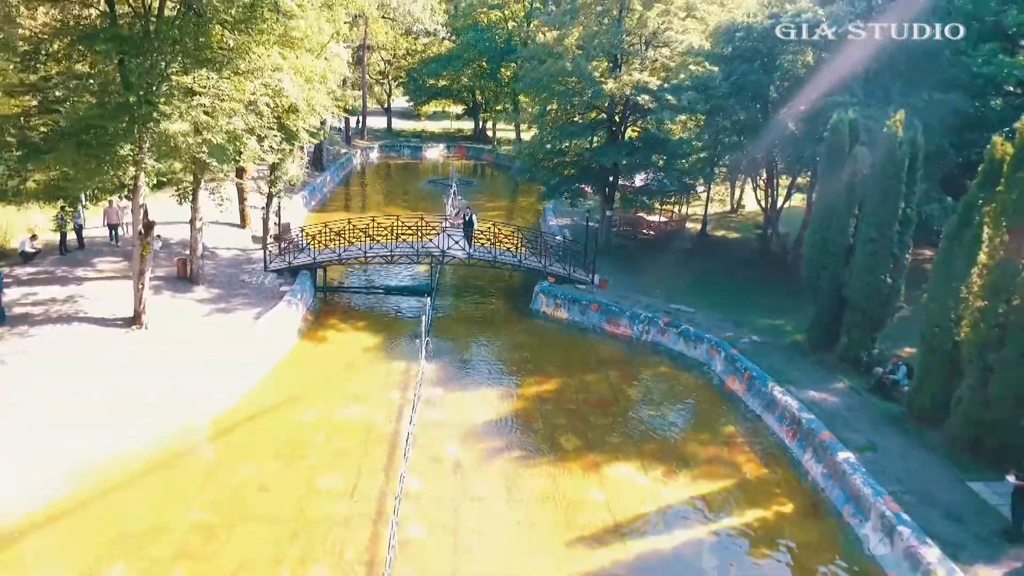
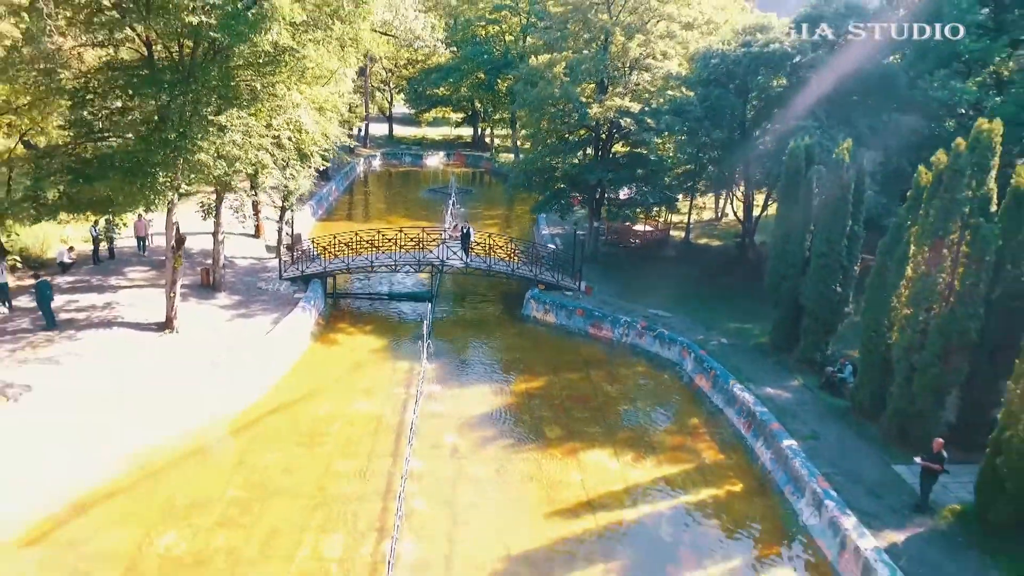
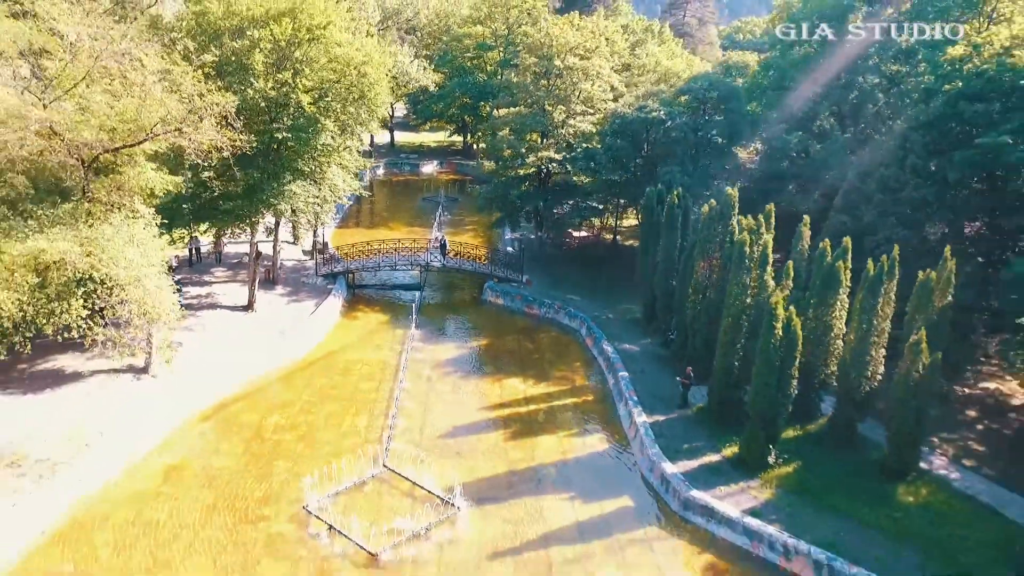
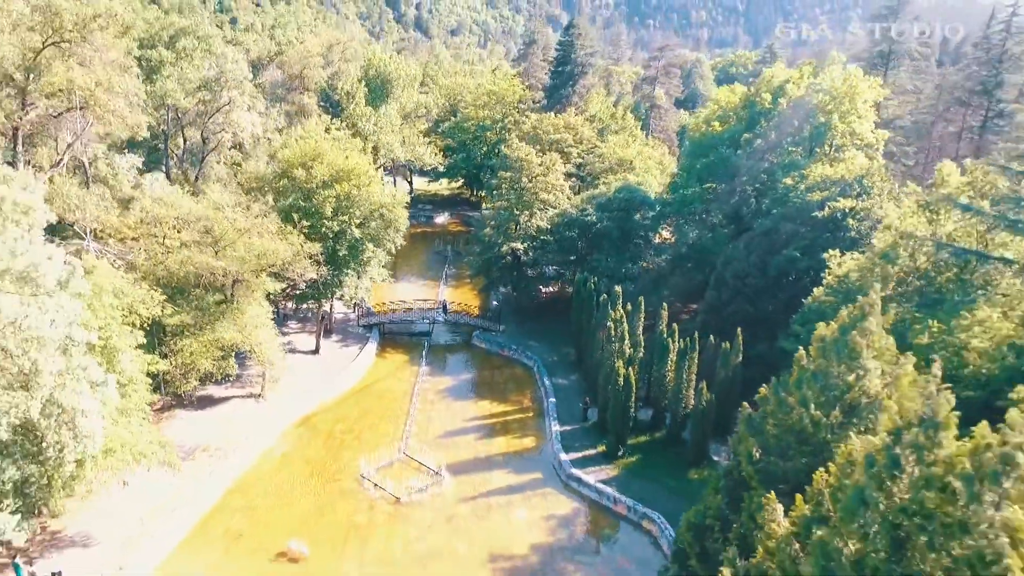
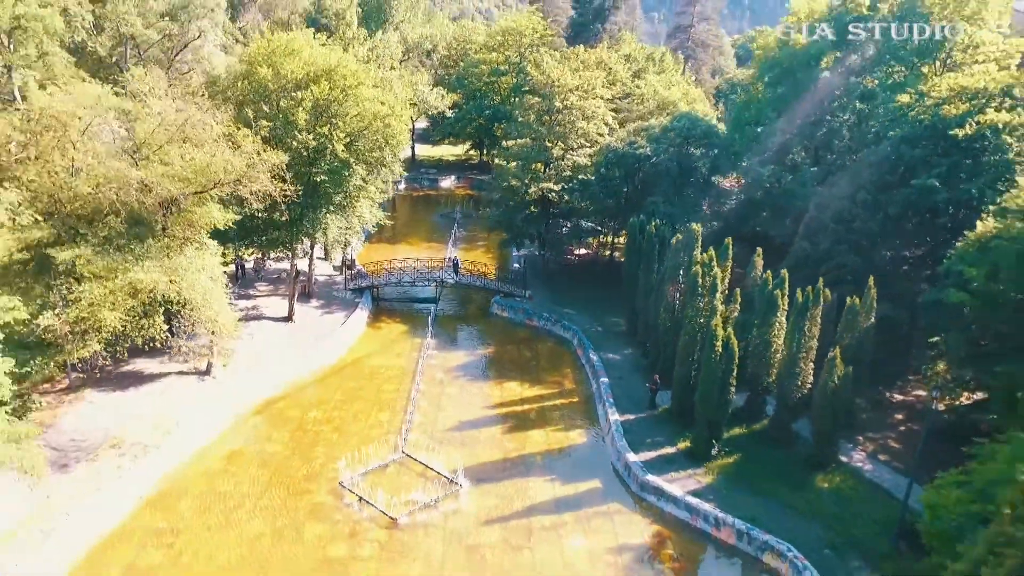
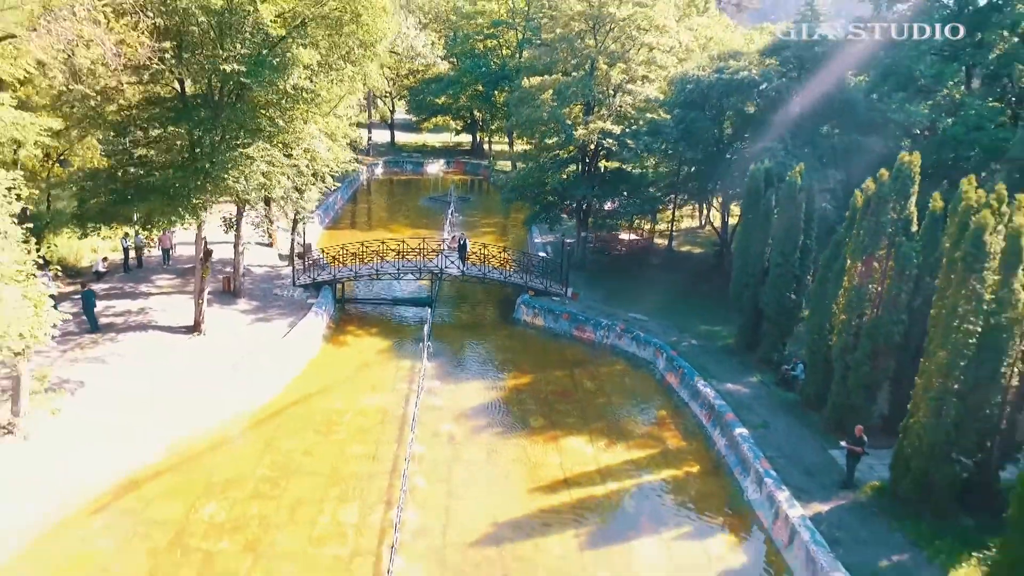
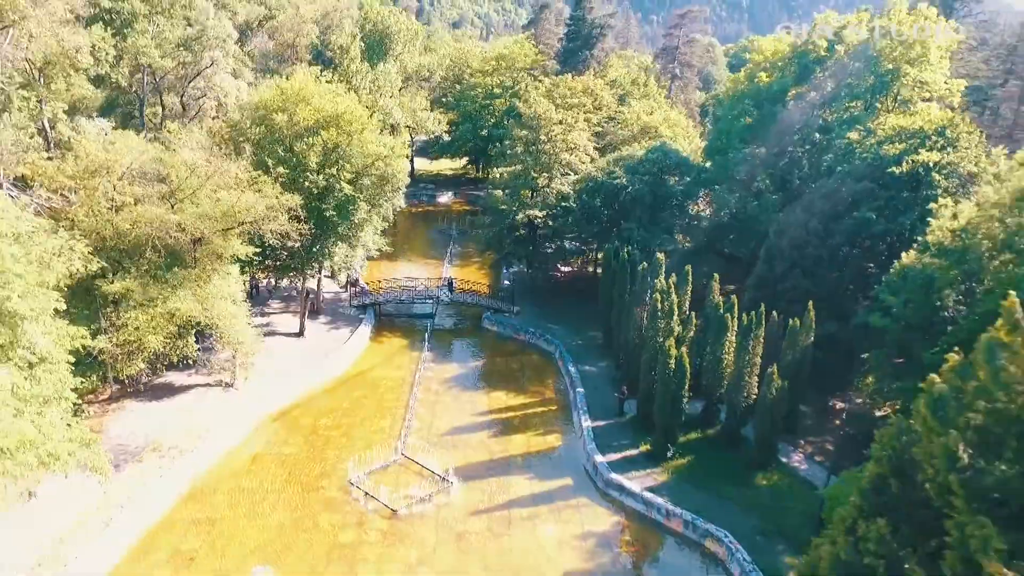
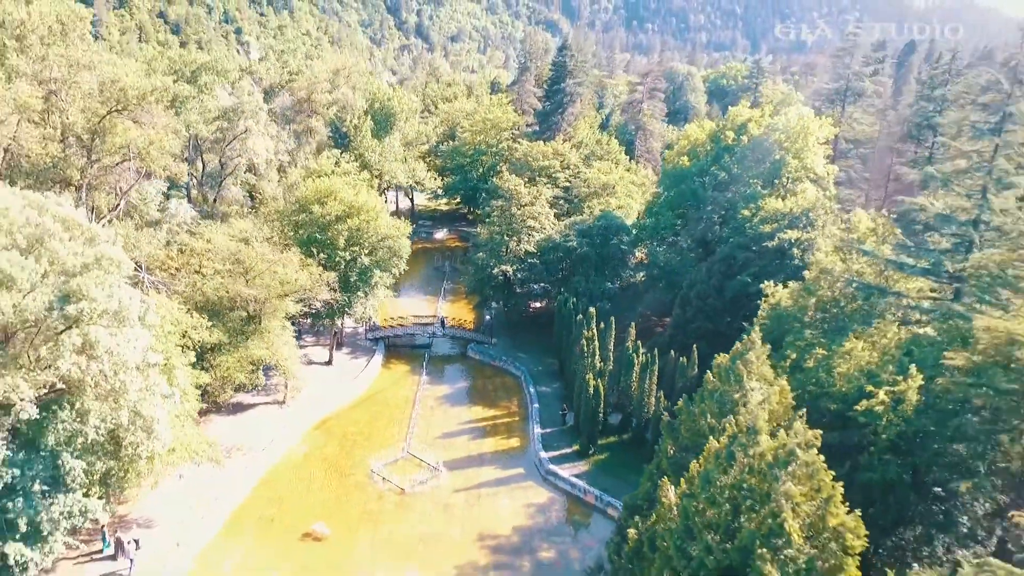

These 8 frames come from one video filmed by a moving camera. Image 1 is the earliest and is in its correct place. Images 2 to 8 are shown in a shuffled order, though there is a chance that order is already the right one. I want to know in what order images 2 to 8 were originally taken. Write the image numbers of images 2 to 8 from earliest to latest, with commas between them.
2, 6, 3, 5, 7, 4, 8
